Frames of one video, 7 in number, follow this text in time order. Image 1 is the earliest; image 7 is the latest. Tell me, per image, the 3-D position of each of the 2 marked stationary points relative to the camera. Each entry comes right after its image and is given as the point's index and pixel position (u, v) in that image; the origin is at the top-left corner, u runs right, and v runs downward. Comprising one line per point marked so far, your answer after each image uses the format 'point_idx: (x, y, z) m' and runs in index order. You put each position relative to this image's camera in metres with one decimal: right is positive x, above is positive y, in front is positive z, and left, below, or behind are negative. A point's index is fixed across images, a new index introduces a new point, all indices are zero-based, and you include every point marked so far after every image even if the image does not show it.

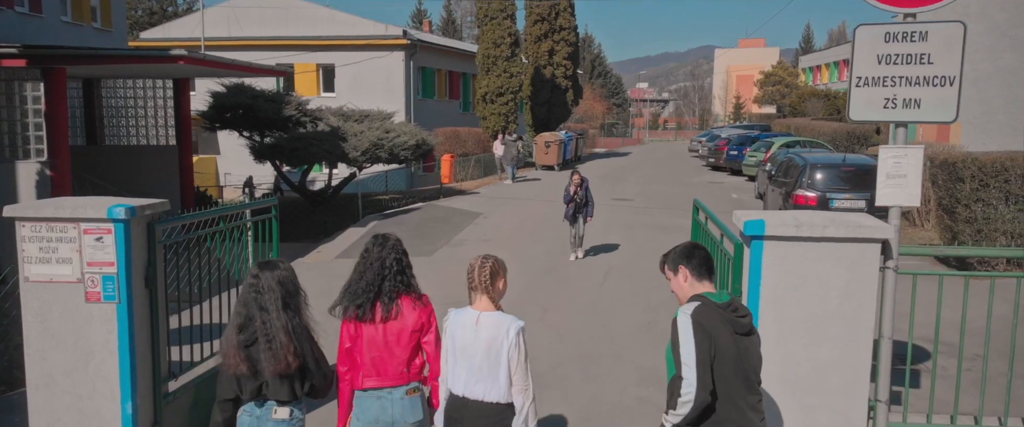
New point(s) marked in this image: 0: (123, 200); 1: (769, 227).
0: (-2.0, +0.1, +3.6) m
1: (+1.2, -0.1, +3.2) m
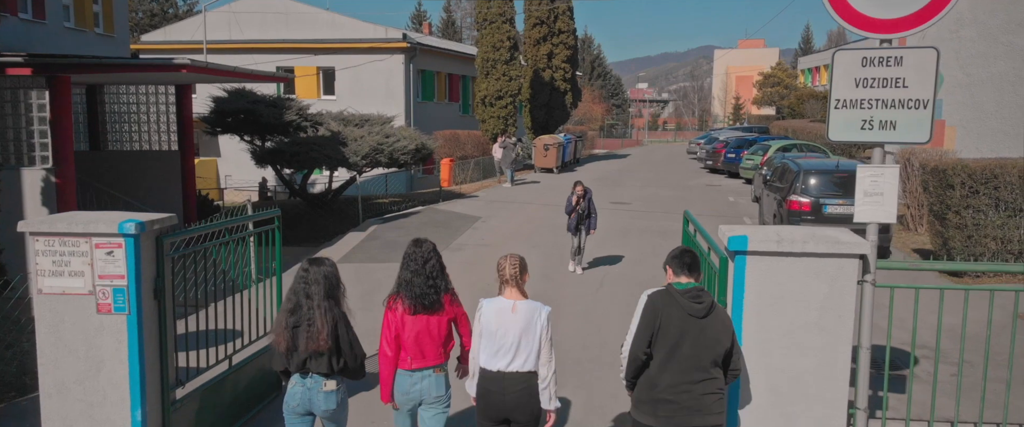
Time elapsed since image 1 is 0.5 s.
0: (-2.1, 0.0, +3.8) m
1: (+1.2, -0.1, +3.4) m
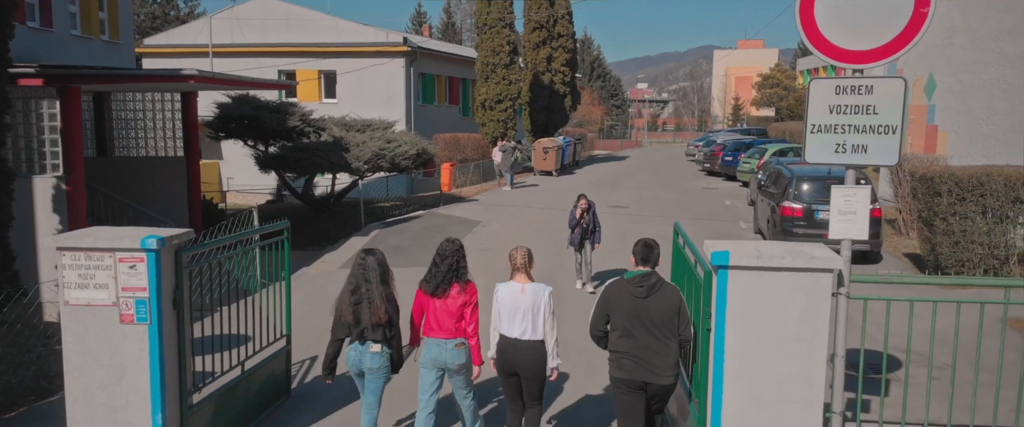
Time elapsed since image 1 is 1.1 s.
0: (-2.1, -0.1, +4.0) m
1: (+1.1, -0.2, +3.6) m
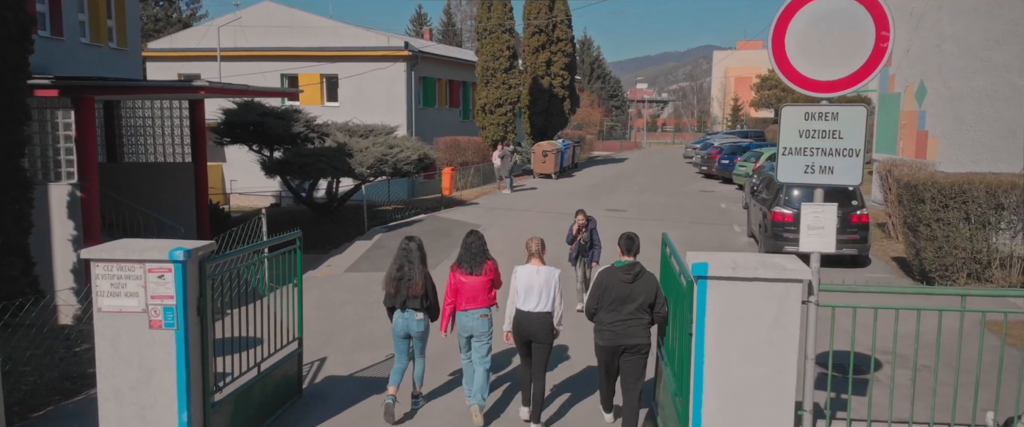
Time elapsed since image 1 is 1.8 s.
0: (-2.1, -0.2, +4.3) m
1: (+1.1, -0.3, +3.9) m
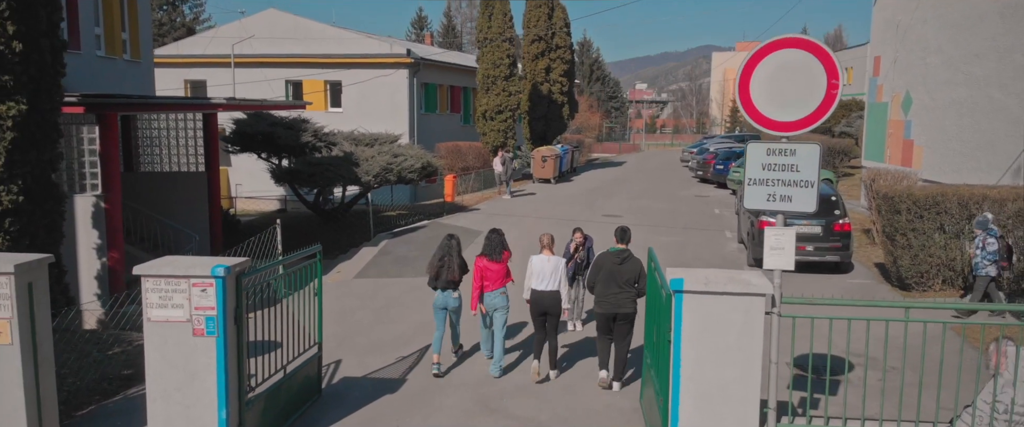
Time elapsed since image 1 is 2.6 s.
0: (-2.1, -0.3, +4.9) m
1: (+1.1, -0.5, +4.5) m
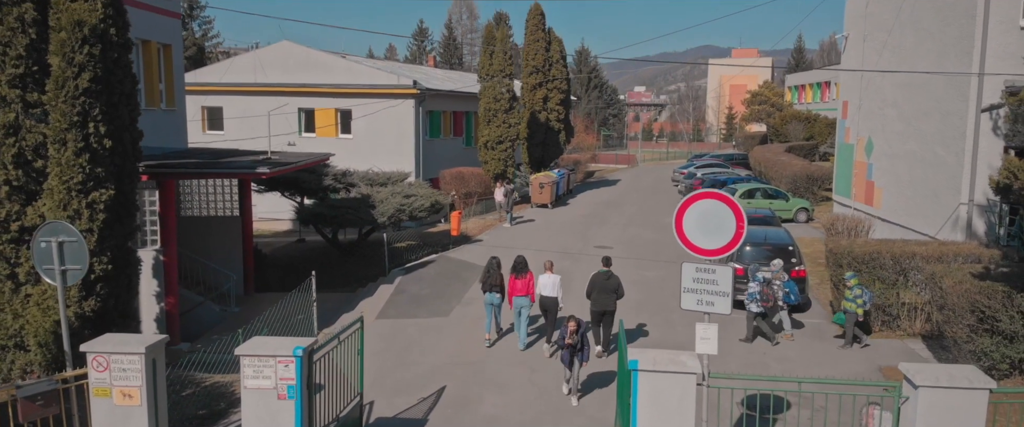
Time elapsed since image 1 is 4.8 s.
0: (-2.1, -1.2, +6.7) m
1: (+1.1, -1.4, +6.3) m
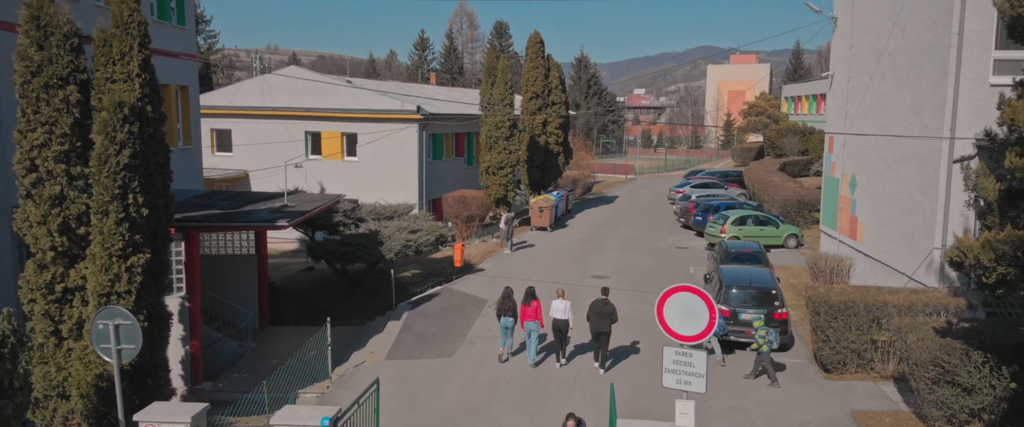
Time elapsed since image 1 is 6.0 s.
0: (-2.0, -2.2, +7.6) m
1: (+1.2, -2.3, +7.2) m
